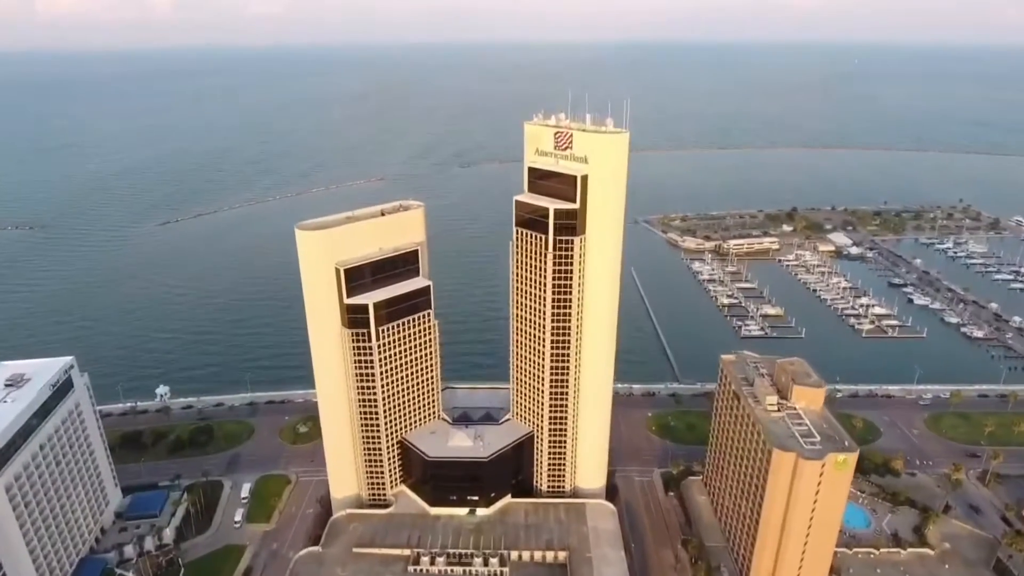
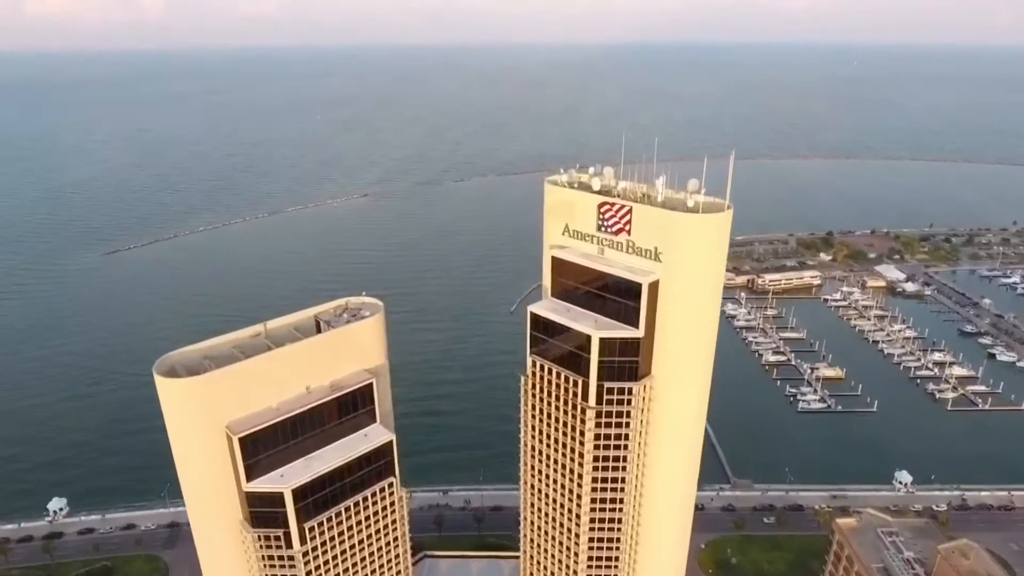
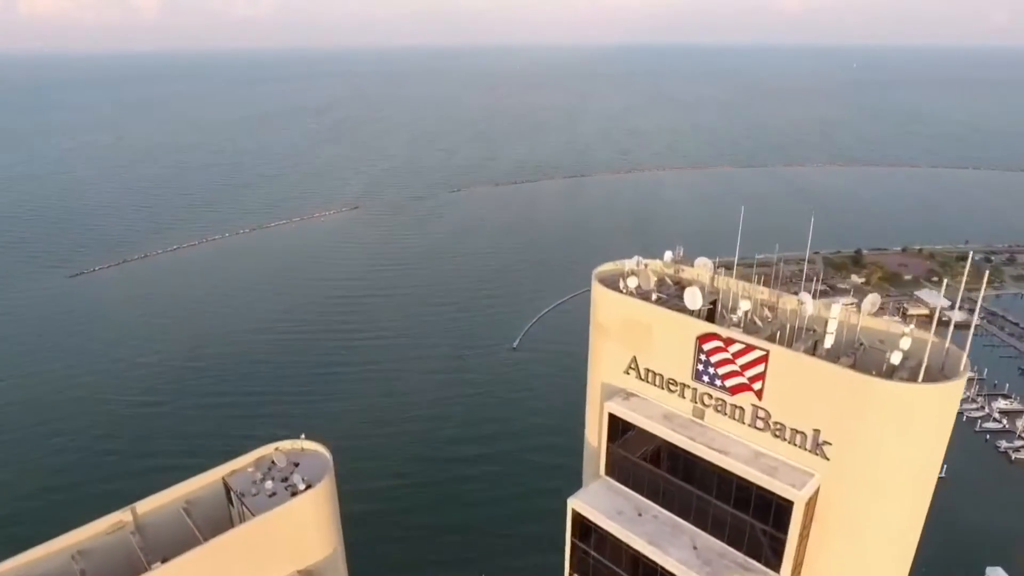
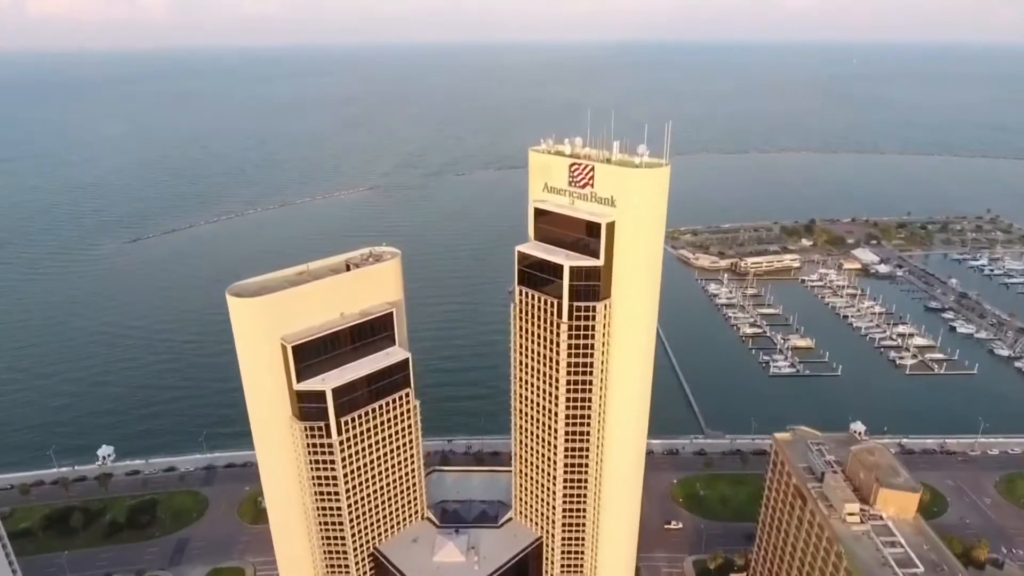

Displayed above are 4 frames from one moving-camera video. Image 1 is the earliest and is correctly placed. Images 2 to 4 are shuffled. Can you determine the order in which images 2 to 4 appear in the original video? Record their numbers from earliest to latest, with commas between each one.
4, 2, 3
